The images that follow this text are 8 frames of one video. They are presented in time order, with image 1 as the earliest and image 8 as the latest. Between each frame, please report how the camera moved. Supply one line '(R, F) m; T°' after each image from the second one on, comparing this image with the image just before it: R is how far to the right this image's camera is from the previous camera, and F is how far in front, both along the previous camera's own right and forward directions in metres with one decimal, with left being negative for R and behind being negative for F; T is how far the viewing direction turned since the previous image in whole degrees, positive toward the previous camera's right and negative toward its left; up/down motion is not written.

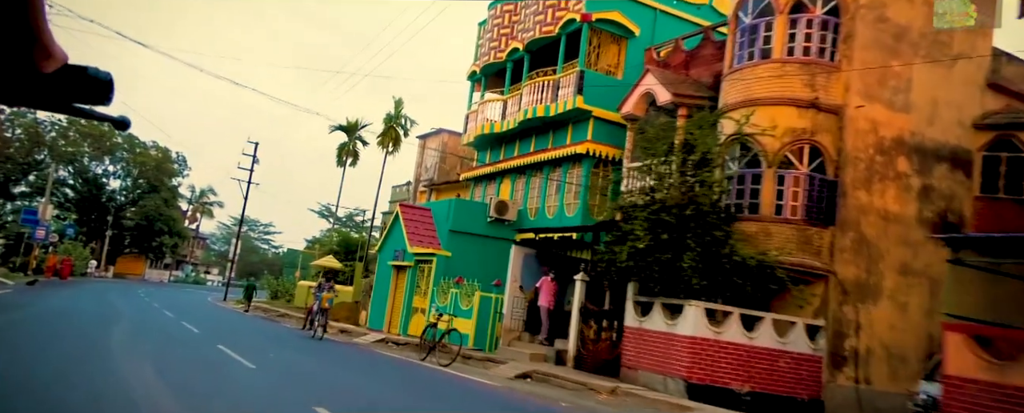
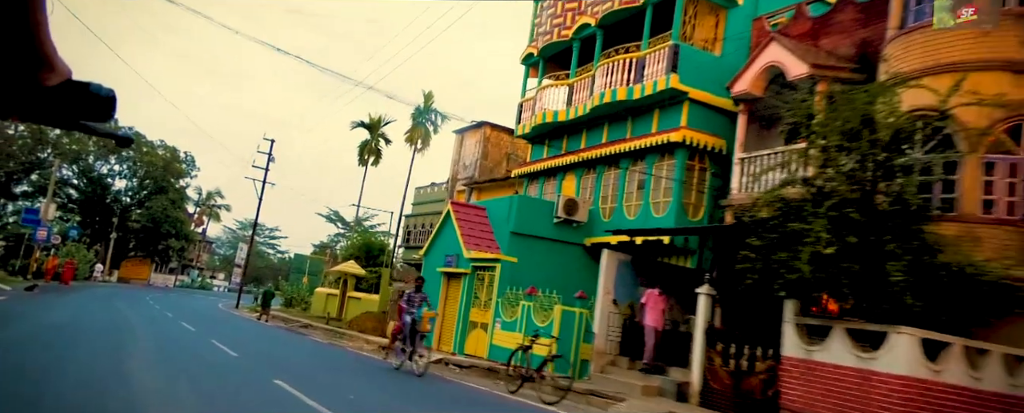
(-1.8, +3.0) m; 0°
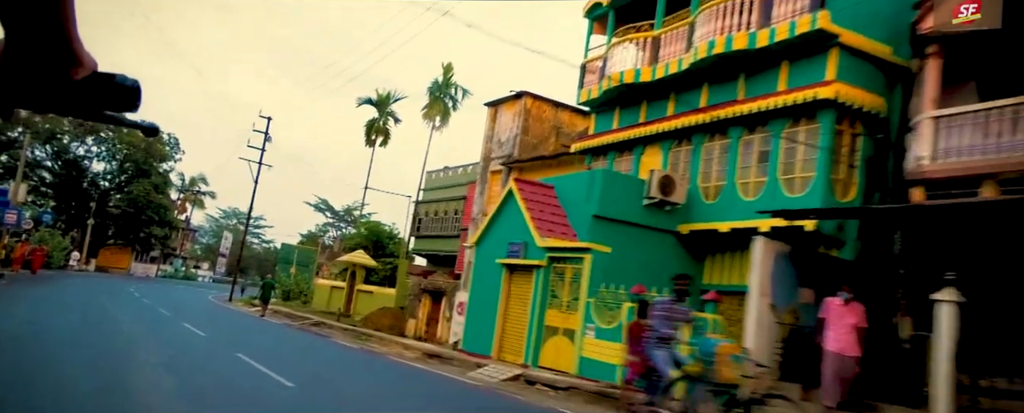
(-2.1, +3.7) m; +1°
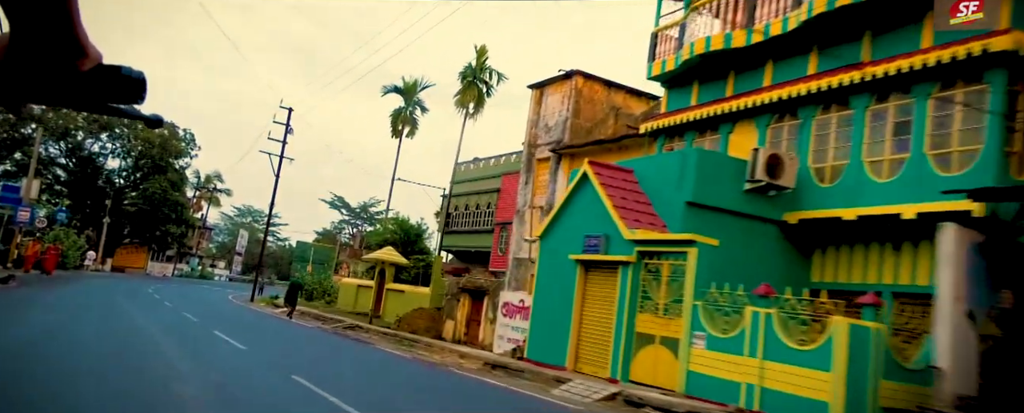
(-1.2, +2.2) m; -1°
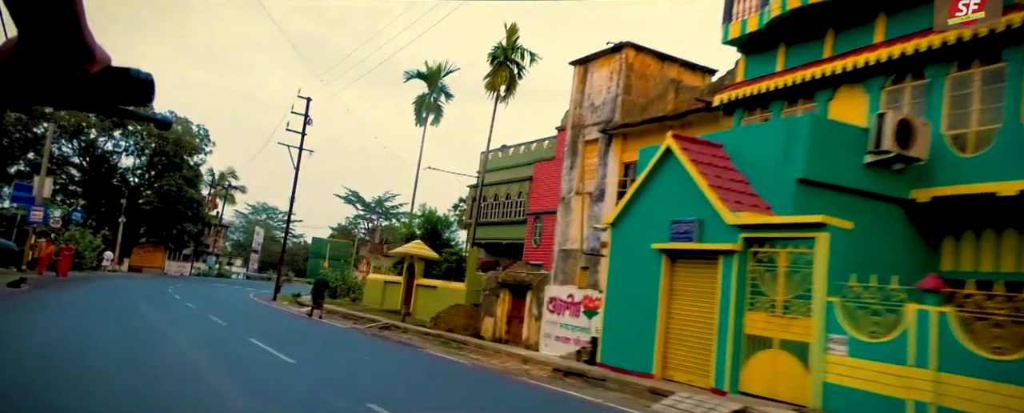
(-1.0, +1.9) m; -1°
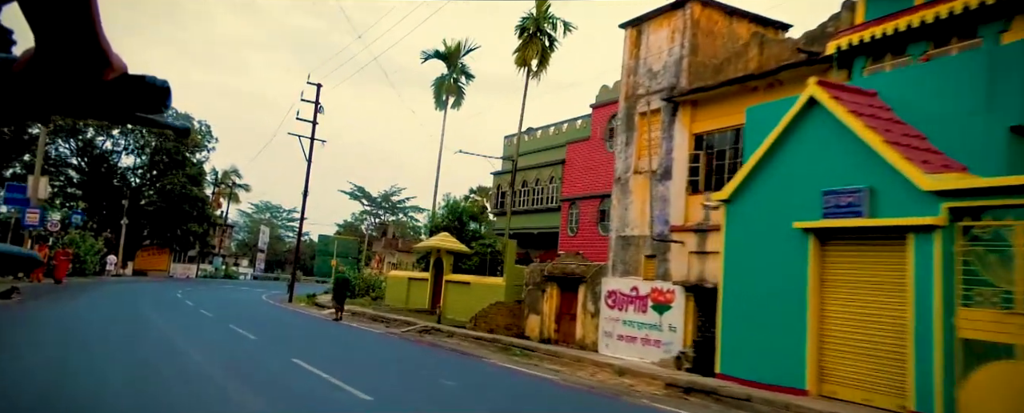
(-1.3, +2.7) m; 0°
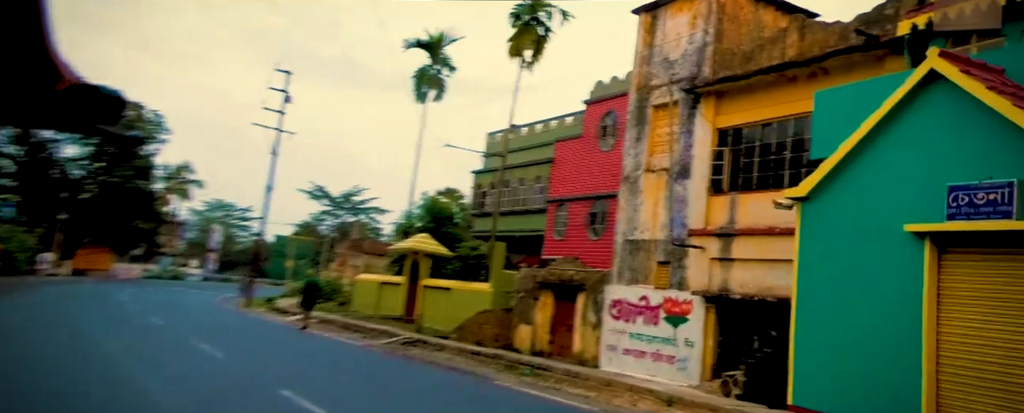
(-0.9, +2.1) m; +3°
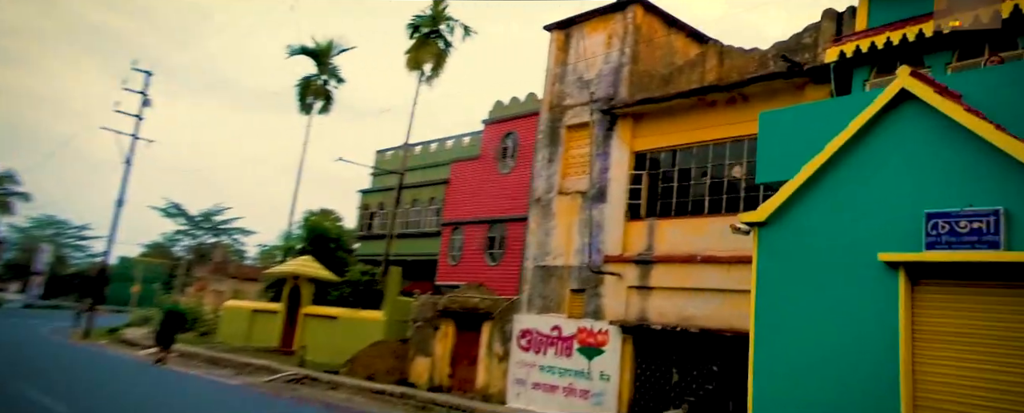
(-0.7, +1.3) m; +10°
